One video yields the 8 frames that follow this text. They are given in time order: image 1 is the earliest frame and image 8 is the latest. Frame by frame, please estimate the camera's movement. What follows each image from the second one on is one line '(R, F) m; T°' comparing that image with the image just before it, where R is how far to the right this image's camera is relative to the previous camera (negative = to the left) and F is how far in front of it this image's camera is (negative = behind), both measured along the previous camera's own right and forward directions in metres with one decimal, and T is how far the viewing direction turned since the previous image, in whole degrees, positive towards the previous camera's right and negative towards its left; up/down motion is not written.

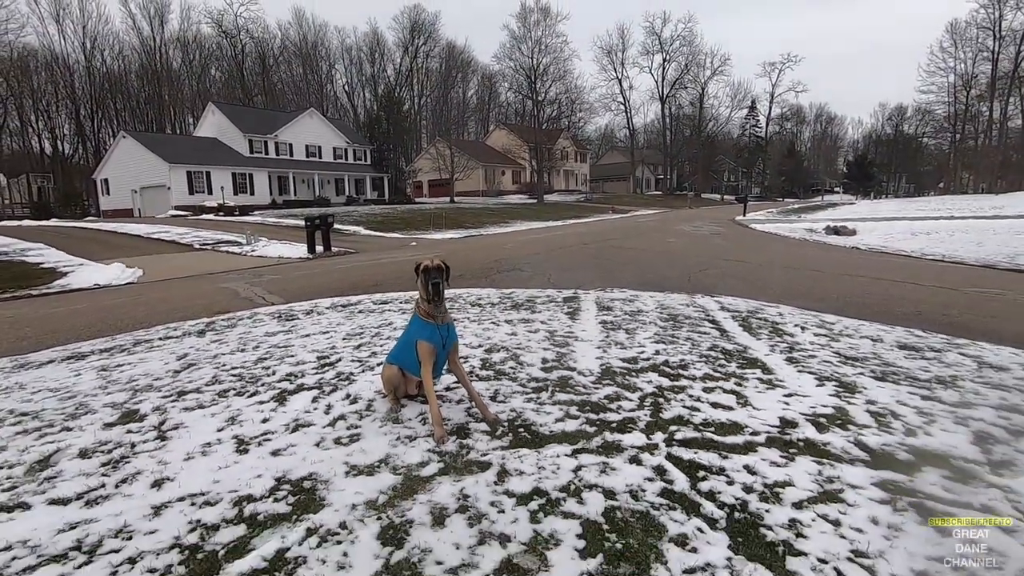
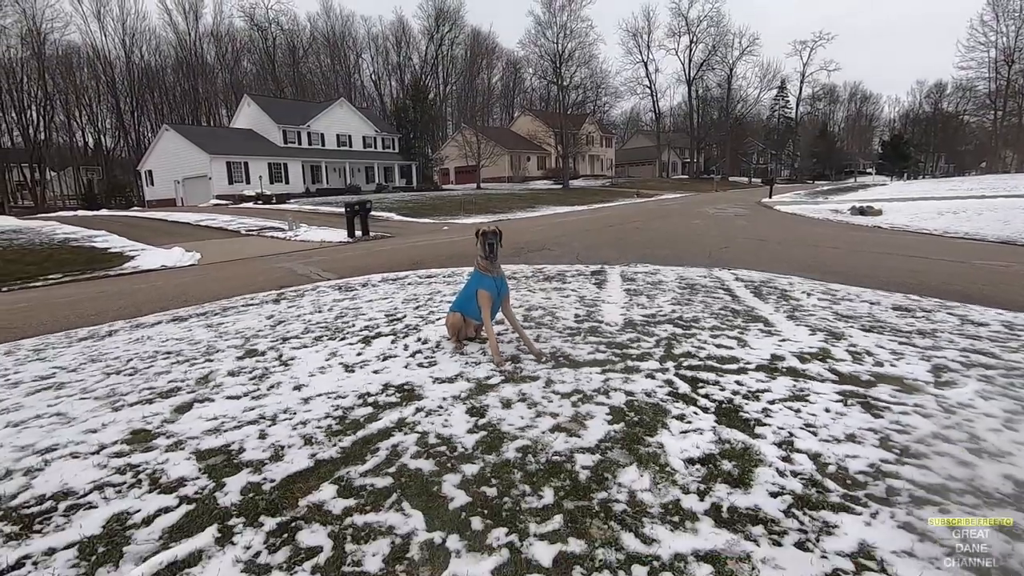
(-0.1, -0.9) m; -3°
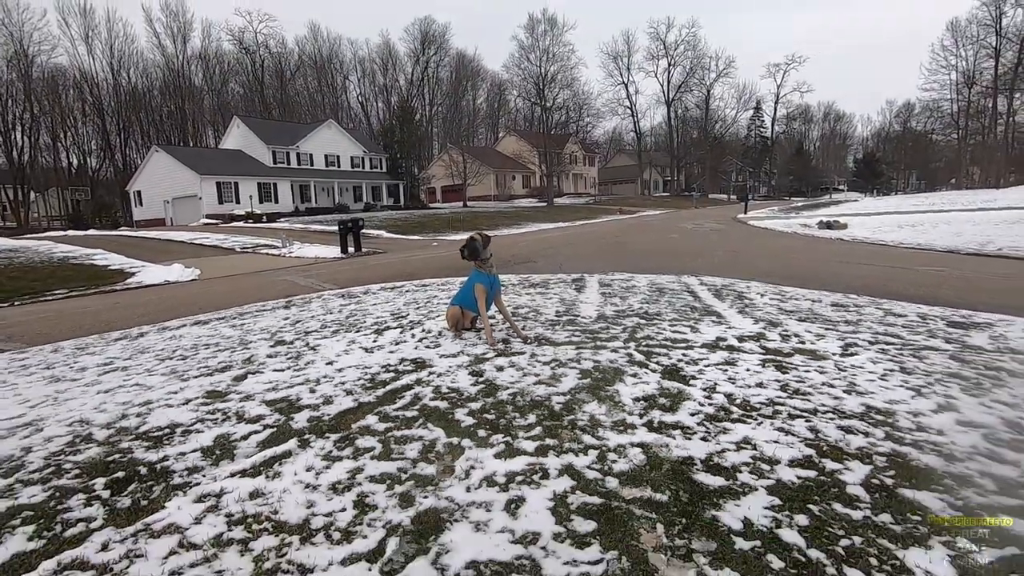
(0.0, -0.9) m; +1°
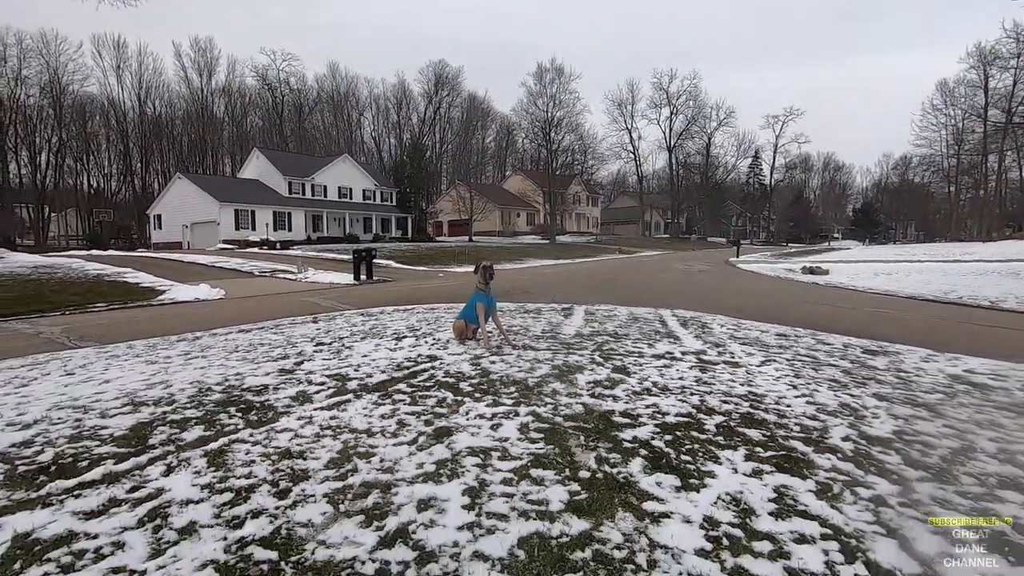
(+0.1, -1.4) m; 0°
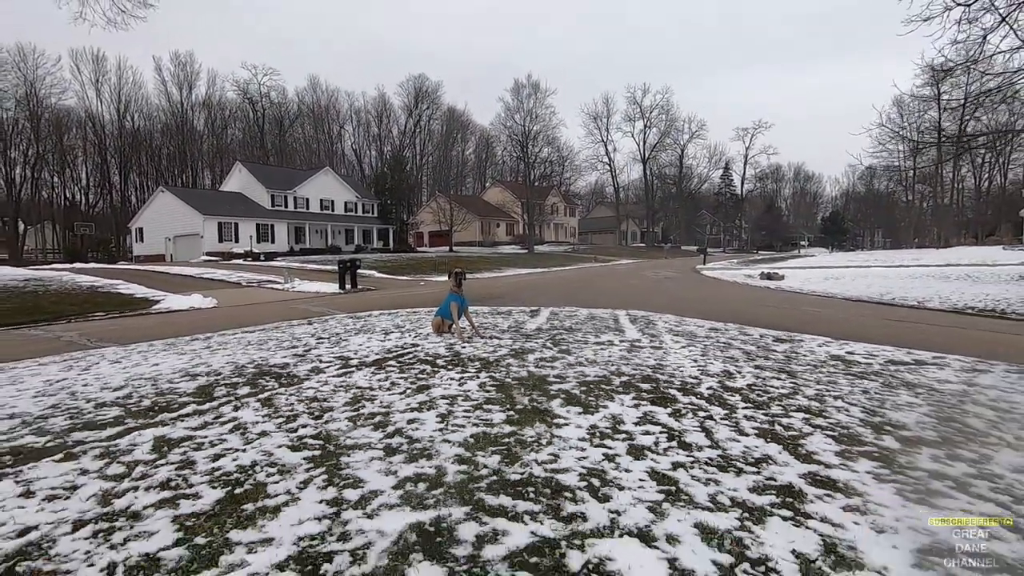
(+0.2, -1.4) m; +2°
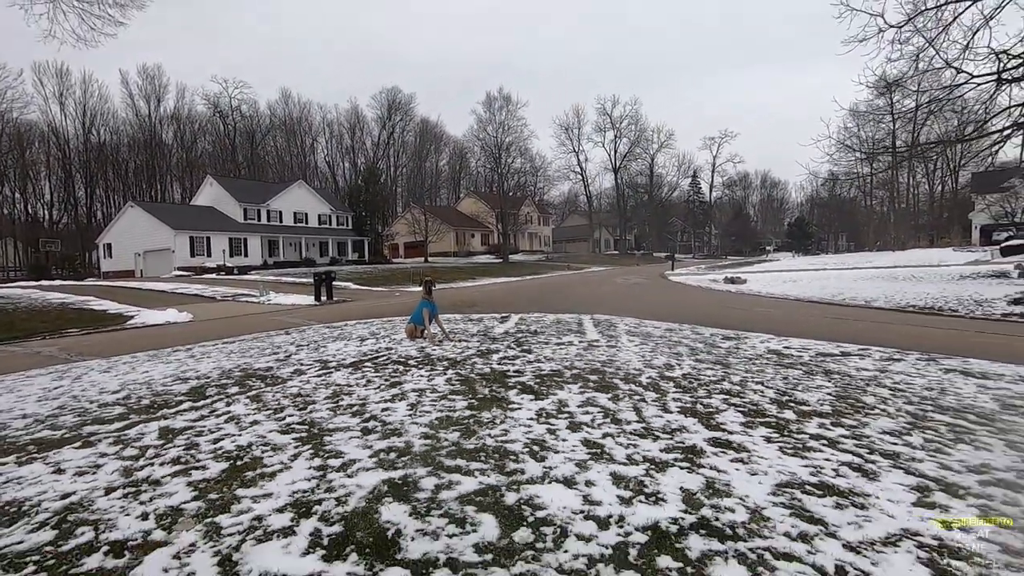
(+0.2, -0.7) m; +2°
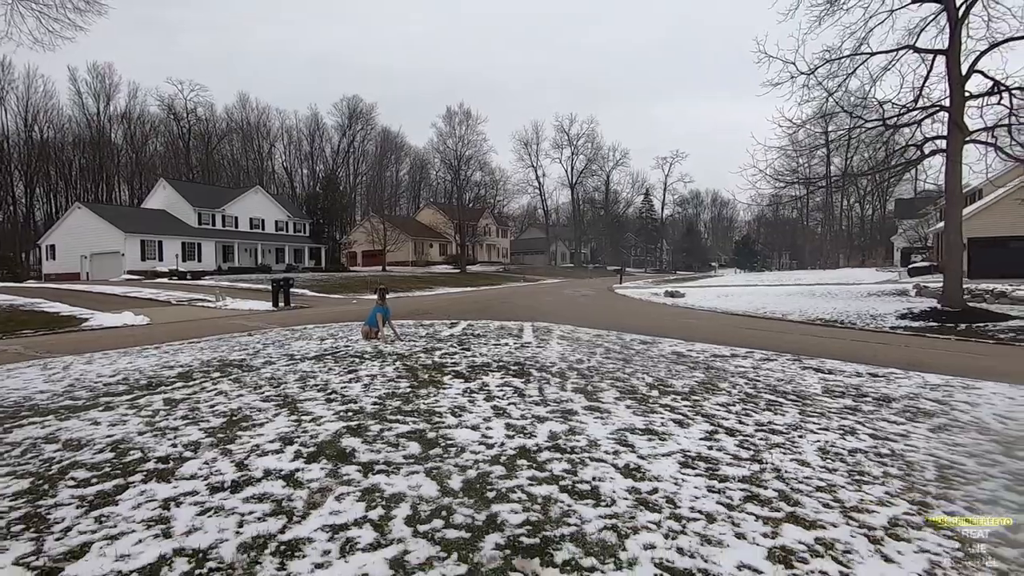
(+0.3, -1.4) m; +4°
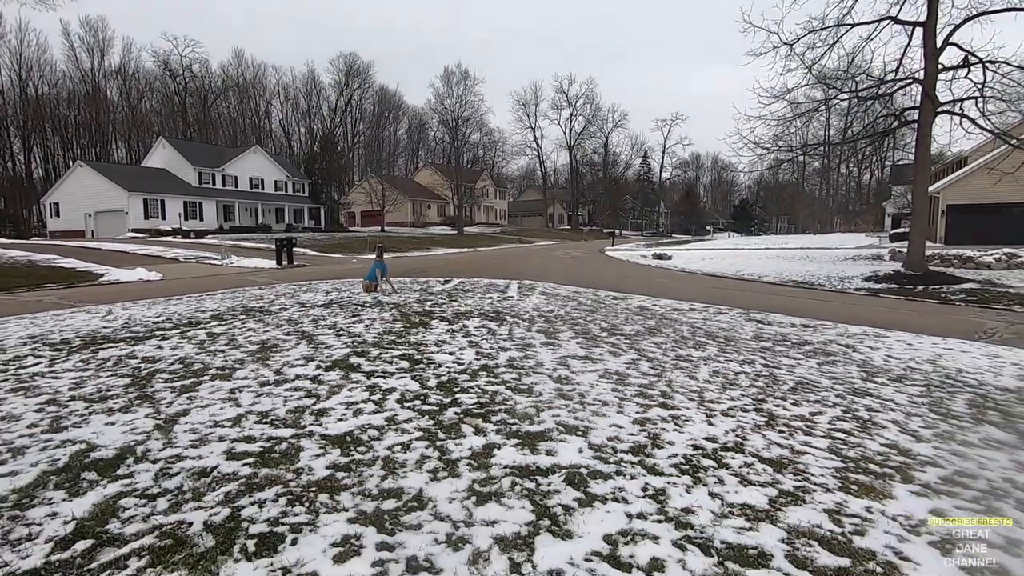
(+0.3, -1.2) m; 0°
